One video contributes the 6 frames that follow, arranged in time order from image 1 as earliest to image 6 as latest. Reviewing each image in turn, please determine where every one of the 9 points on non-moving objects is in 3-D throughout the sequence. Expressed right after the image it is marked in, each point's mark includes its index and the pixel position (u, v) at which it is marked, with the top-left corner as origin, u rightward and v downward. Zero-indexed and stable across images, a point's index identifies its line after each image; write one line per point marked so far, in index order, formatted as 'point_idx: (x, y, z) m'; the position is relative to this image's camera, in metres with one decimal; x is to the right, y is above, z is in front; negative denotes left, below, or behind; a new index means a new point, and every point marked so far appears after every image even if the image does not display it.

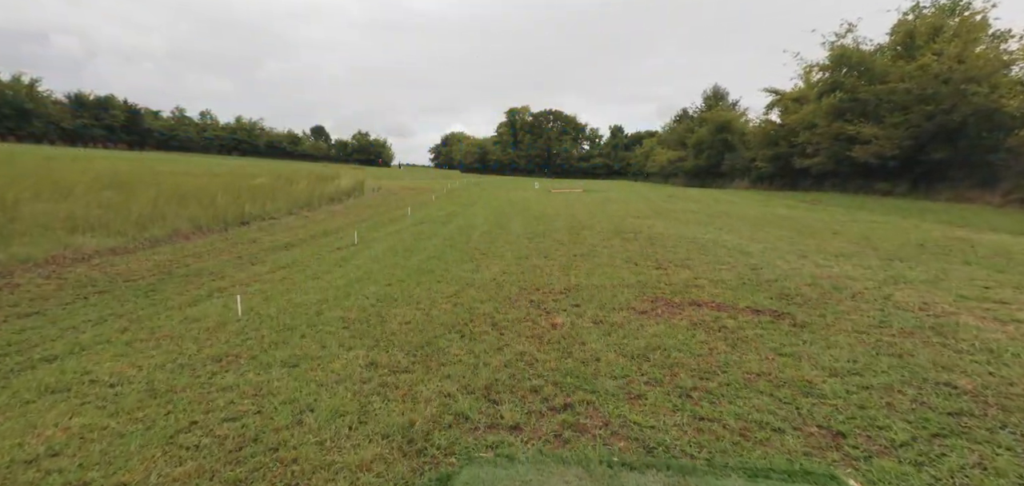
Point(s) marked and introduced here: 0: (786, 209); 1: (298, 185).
0: (+5.6, +0.7, +10.4) m
1: (-6.1, +1.6, +14.4) m
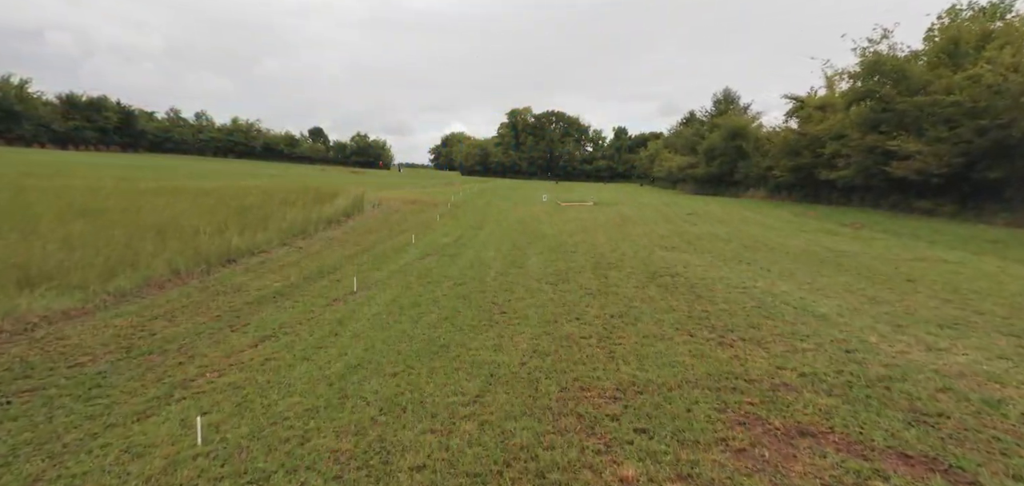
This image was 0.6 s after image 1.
0: (+5.9, +0.1, +9.5) m
1: (-5.8, +1.0, +13.5) m
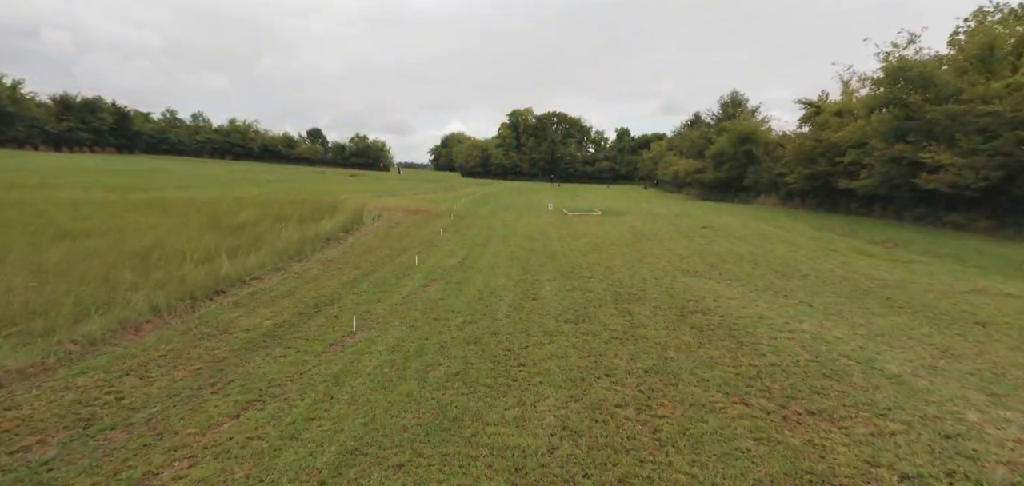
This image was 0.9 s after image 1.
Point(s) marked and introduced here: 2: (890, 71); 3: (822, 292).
0: (+6.1, -0.3, +8.8) m
1: (-5.6, +0.5, +12.8) m
2: (+9.9, +4.5, +13.2) m
3: (+4.1, -0.7, +6.8) m
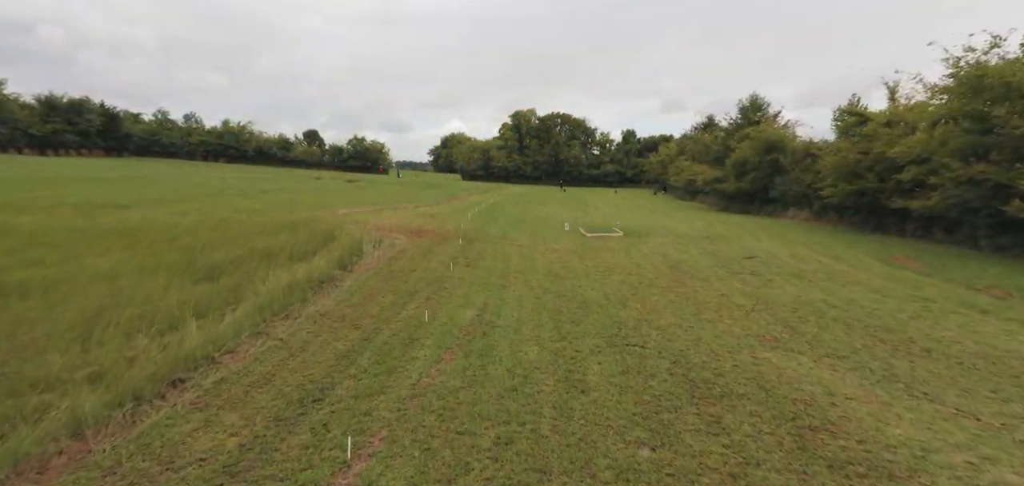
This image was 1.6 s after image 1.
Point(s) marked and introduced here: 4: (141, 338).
0: (+6.5, -1.0, +7.1) m
1: (-5.1, -0.4, +11.2) m
2: (+10.3, +3.7, +11.5) m
3: (+4.6, -1.5, +5.1) m
4: (-4.9, -1.2, +6.7) m
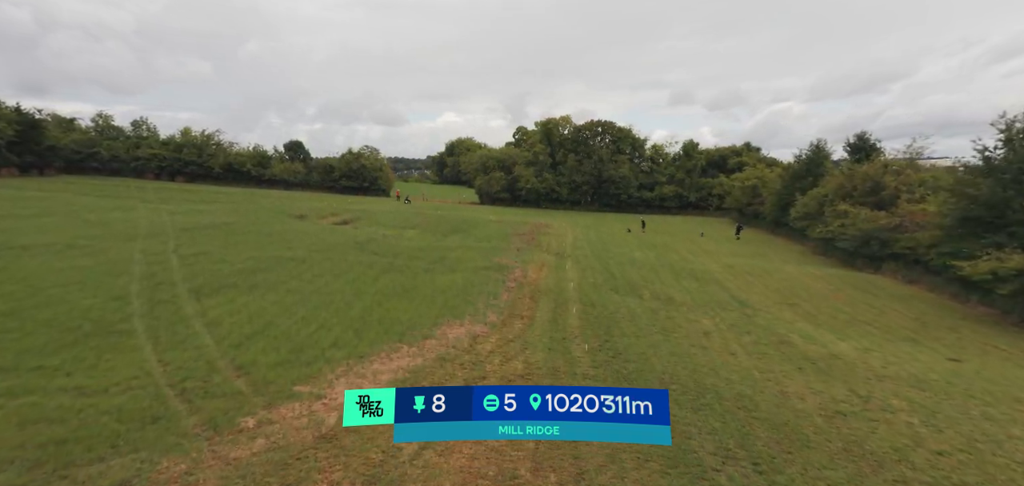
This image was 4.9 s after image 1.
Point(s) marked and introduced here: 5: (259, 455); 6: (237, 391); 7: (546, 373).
0: (+11.1, -5.9, -6.7) m
1: (-0.6, -5.5, -2.7) m
2: (+14.7, -1.1, -2.3) m
3: (+9.2, -6.4, -8.8) m
4: (-0.3, -6.4, -7.2) m
5: (-5.1, -3.8, +10.0) m
6: (-7.0, -3.4, +12.2) m
7: (+0.5, -3.5, +13.0) m
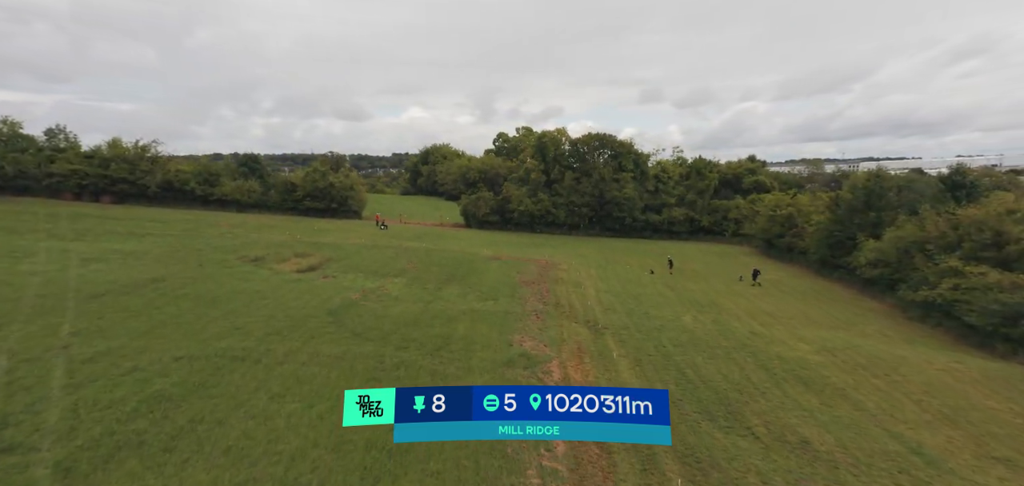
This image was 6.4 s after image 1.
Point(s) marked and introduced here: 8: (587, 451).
0: (+14.8, -9.5, -13.8) m
1: (+2.8, -9.3, -10.5) m
2: (+18.1, -4.6, -9.2) m
3: (+13.0, -10.0, -16.0) m
4: (+3.4, -10.1, -14.9) m
5: (-2.5, -7.6, +1.9) m
6: (-4.4, -7.3, +4.0) m
7: (+2.9, -7.2, +5.2) m
8: (+2.2, -5.9, +14.4) m
